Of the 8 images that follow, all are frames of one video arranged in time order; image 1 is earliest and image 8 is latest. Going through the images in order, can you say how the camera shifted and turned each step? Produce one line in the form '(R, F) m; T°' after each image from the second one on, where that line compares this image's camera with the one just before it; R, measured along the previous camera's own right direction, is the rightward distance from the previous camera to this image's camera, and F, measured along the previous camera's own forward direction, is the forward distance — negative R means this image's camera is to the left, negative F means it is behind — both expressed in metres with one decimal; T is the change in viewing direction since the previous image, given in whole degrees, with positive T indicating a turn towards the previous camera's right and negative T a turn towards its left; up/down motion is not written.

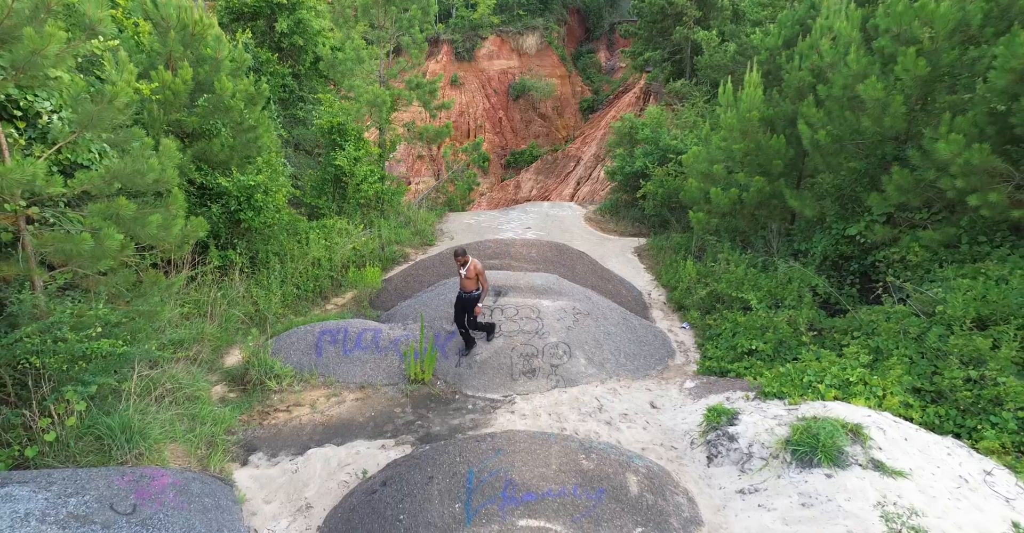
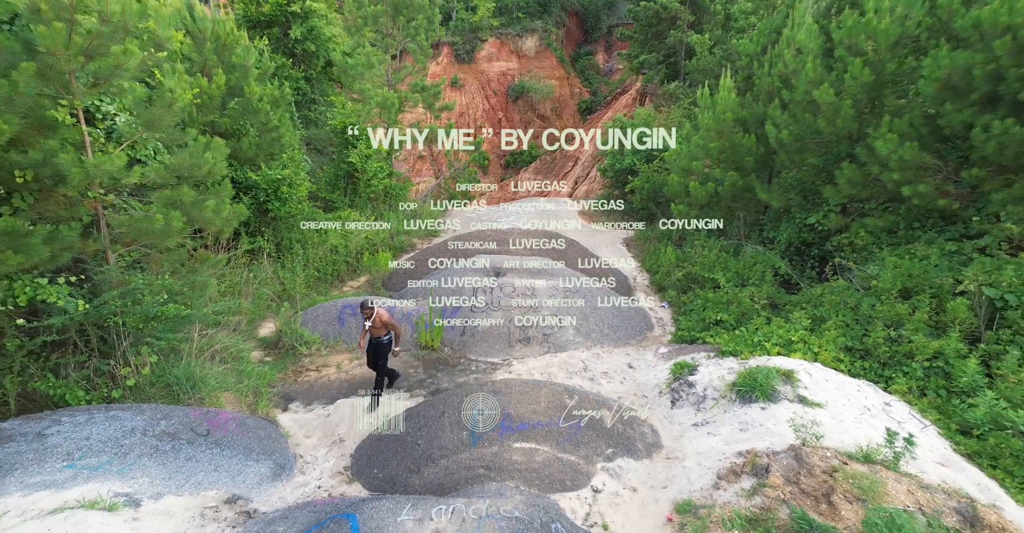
(0.0, -0.8) m; 0°
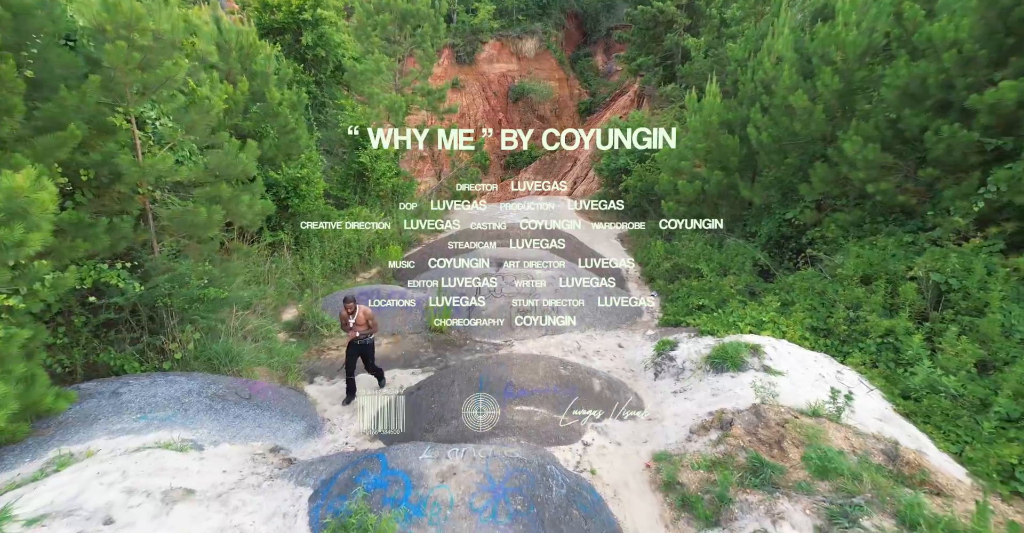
(0.0, -0.6) m; 0°
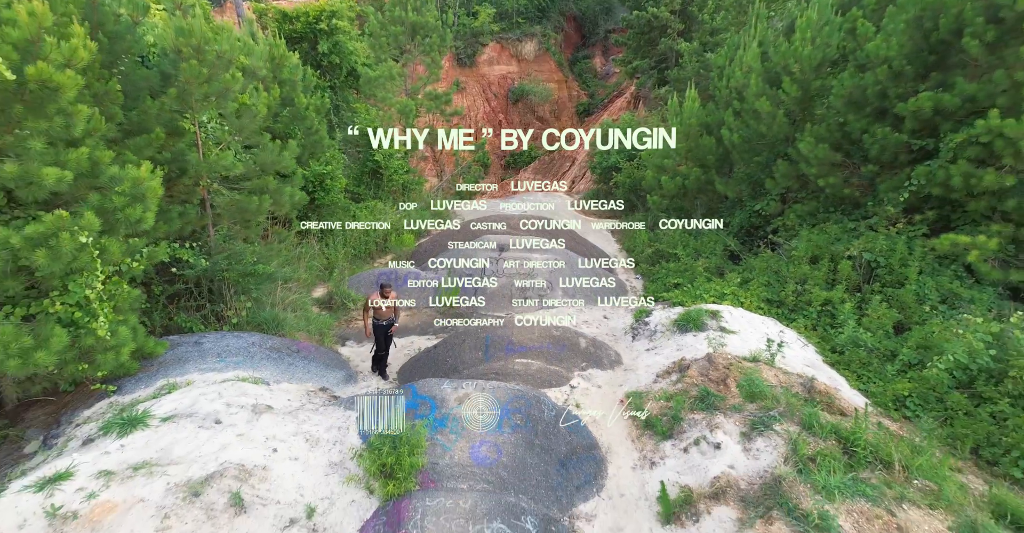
(0.0, -1.0) m; 0°
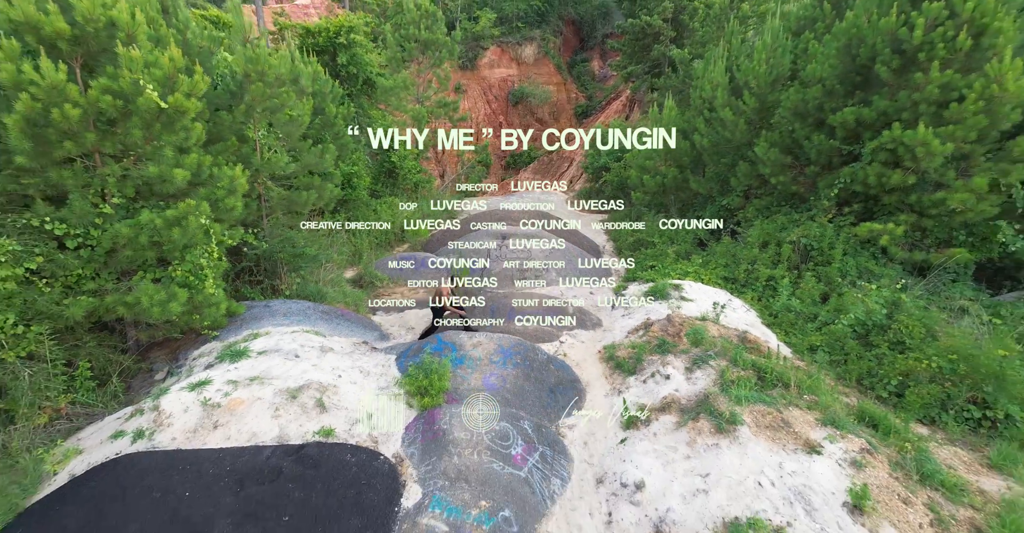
(0.0, -1.3) m; 0°
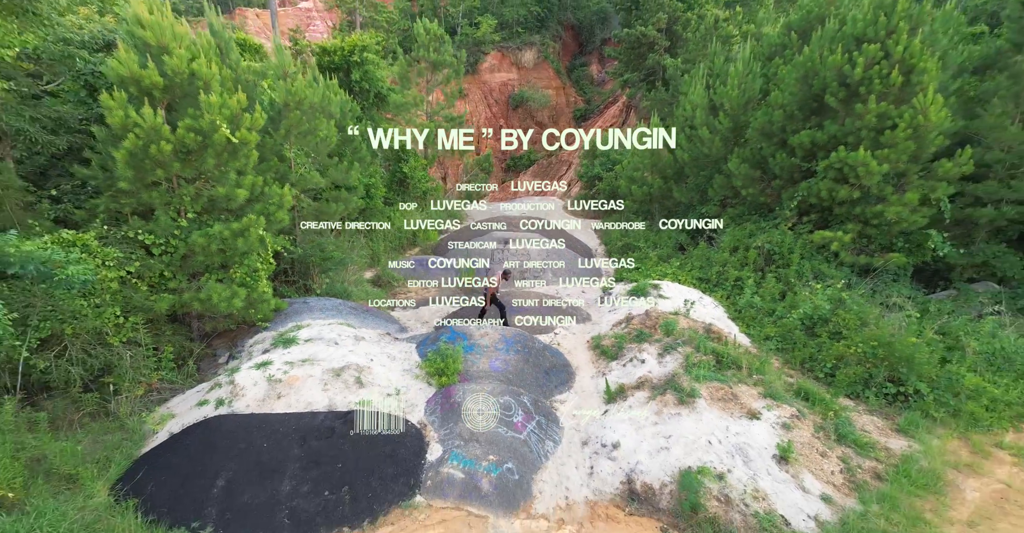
(0.0, -1.1) m; 0°
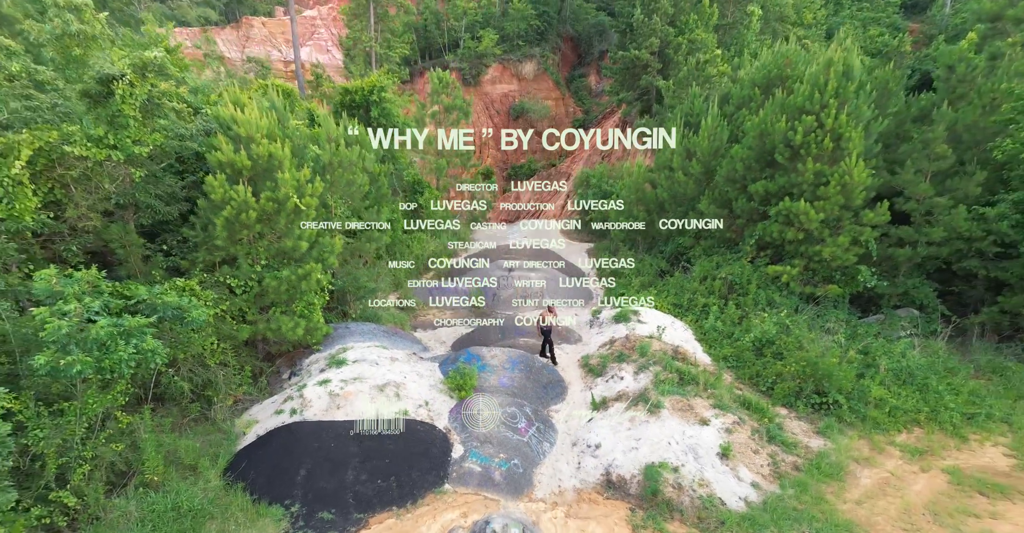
(-0.1, -1.6) m; 0°
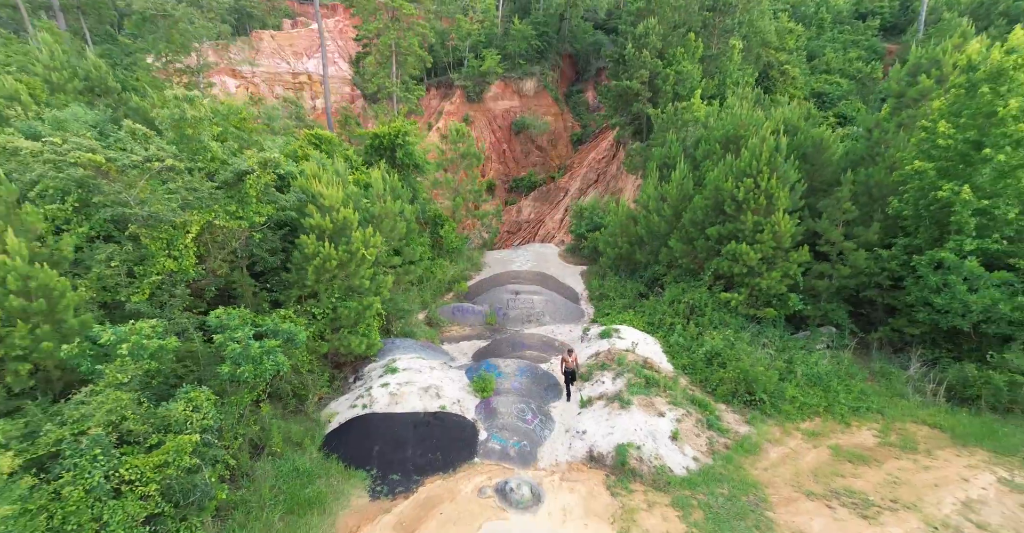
(-0.2, -2.6) m; 0°
